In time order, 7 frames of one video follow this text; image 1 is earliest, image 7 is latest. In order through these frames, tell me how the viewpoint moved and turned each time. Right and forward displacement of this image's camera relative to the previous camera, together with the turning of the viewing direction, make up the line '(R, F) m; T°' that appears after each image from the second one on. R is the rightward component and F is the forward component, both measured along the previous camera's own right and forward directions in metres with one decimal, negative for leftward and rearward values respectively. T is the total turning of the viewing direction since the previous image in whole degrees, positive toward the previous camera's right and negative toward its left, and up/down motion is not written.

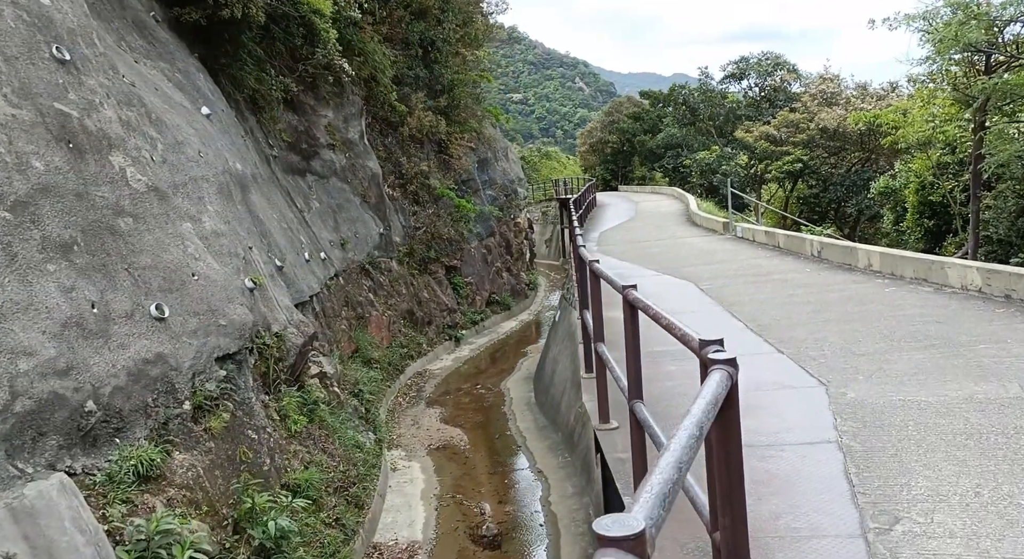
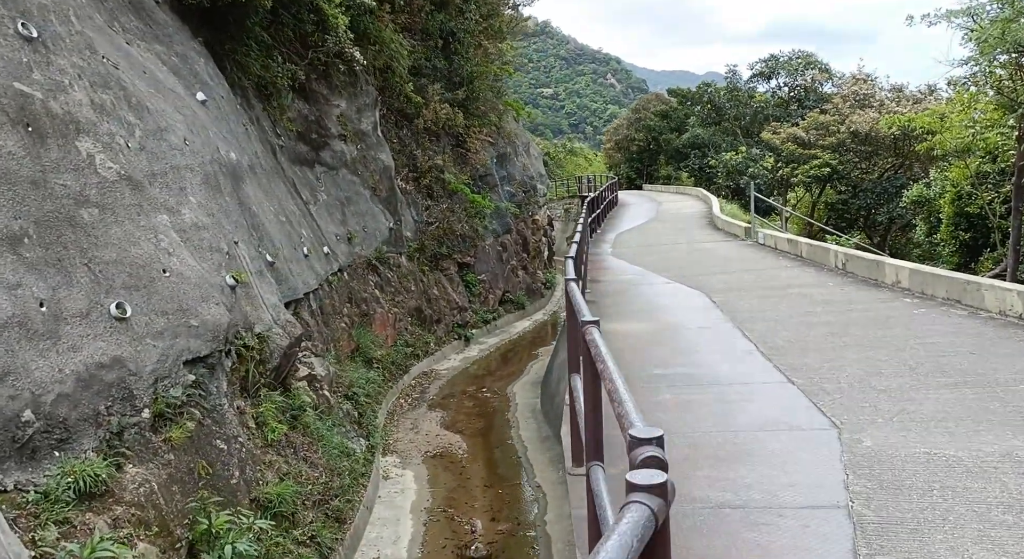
(+0.2, +0.4) m; -2°
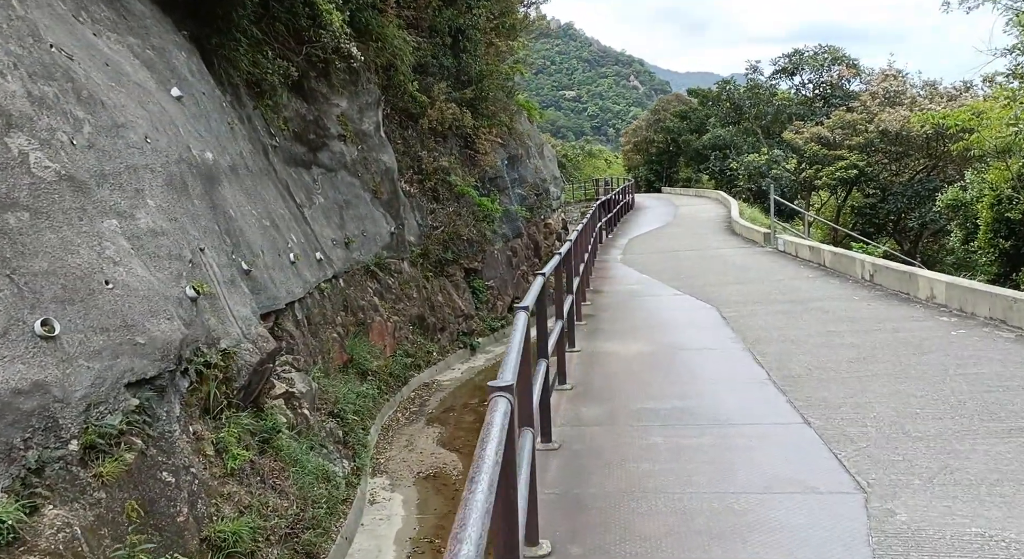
(+0.2, +0.5) m; -2°
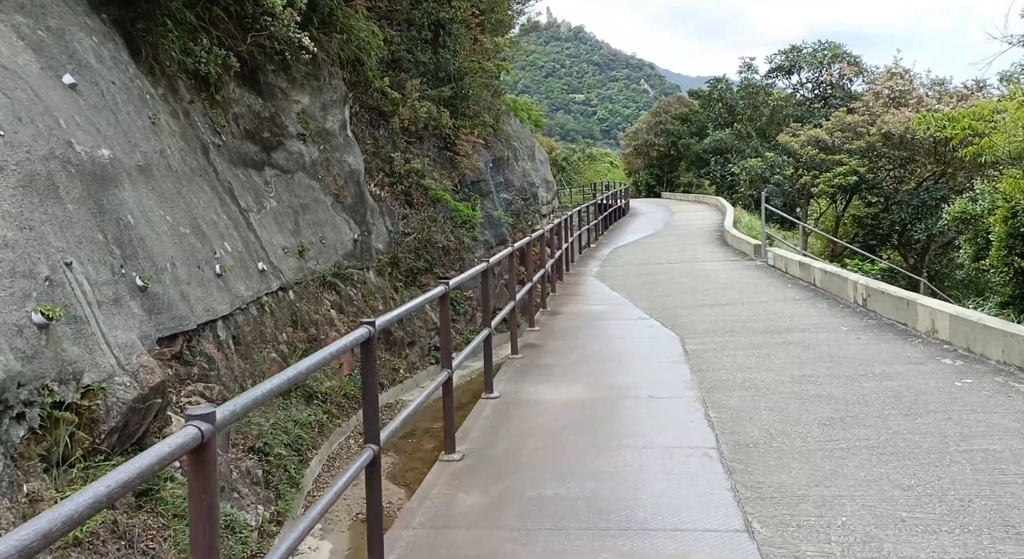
(+0.5, +0.8) m; -1°
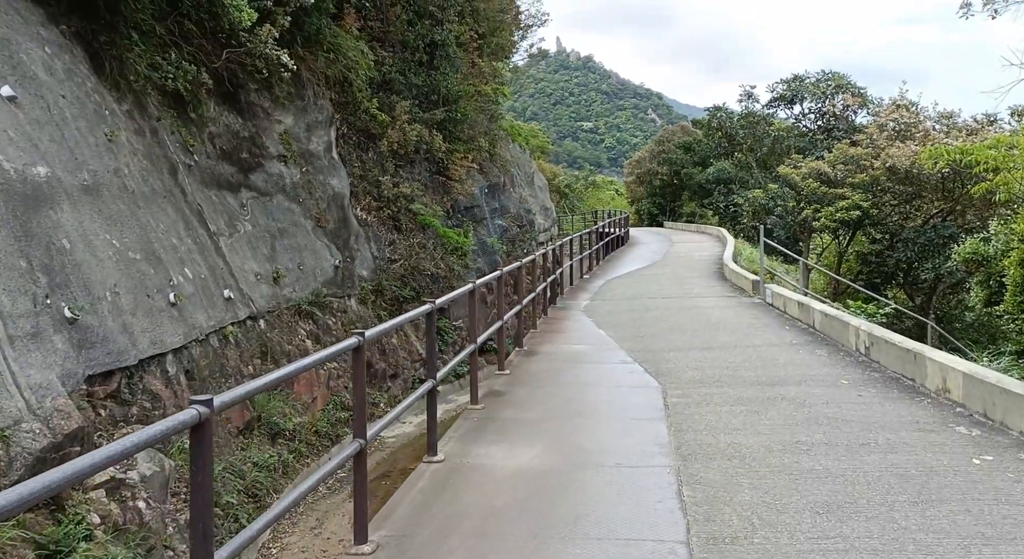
(+0.2, +0.5) m; 0°
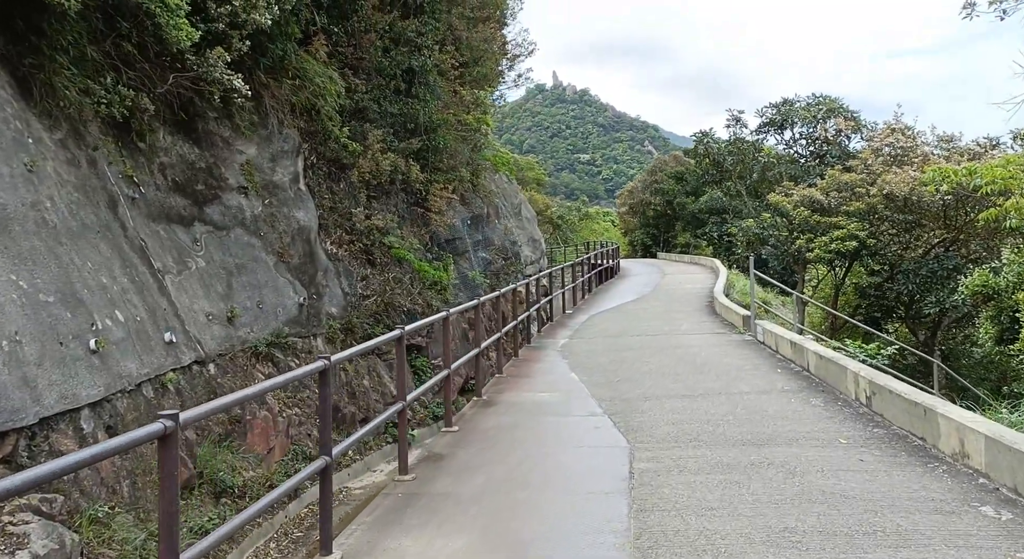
(+0.3, +0.6) m; 0°
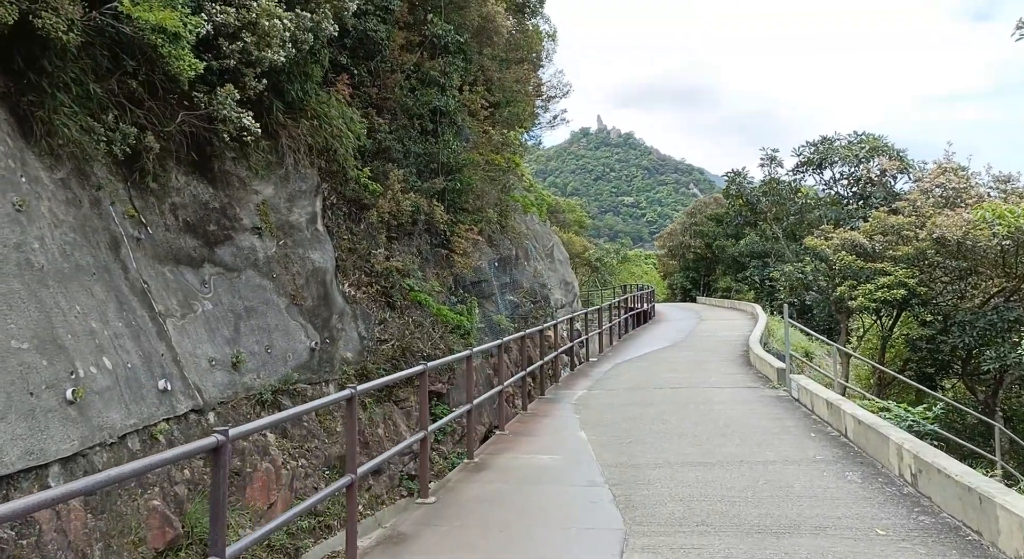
(+0.3, +0.4) m; -3°
